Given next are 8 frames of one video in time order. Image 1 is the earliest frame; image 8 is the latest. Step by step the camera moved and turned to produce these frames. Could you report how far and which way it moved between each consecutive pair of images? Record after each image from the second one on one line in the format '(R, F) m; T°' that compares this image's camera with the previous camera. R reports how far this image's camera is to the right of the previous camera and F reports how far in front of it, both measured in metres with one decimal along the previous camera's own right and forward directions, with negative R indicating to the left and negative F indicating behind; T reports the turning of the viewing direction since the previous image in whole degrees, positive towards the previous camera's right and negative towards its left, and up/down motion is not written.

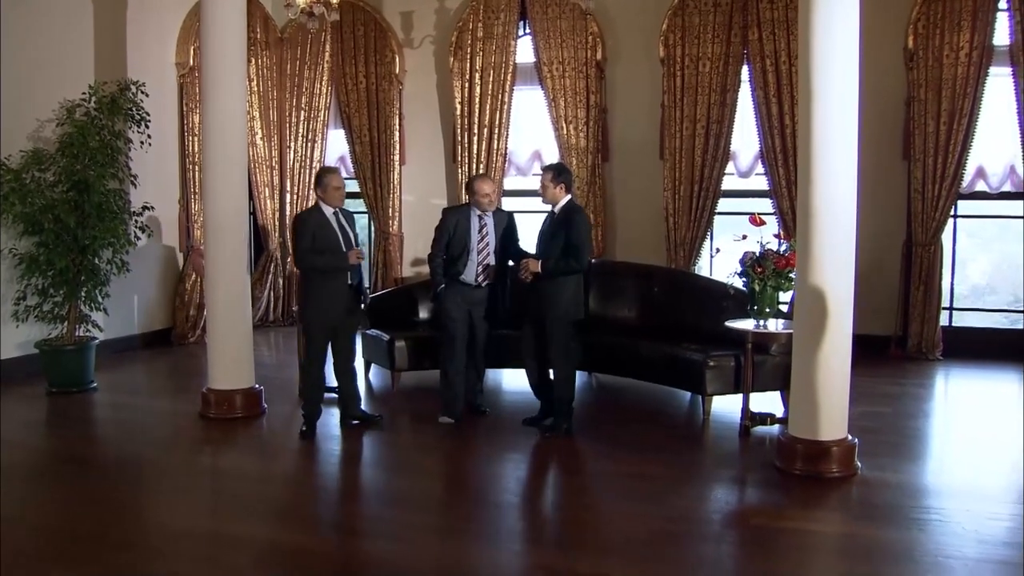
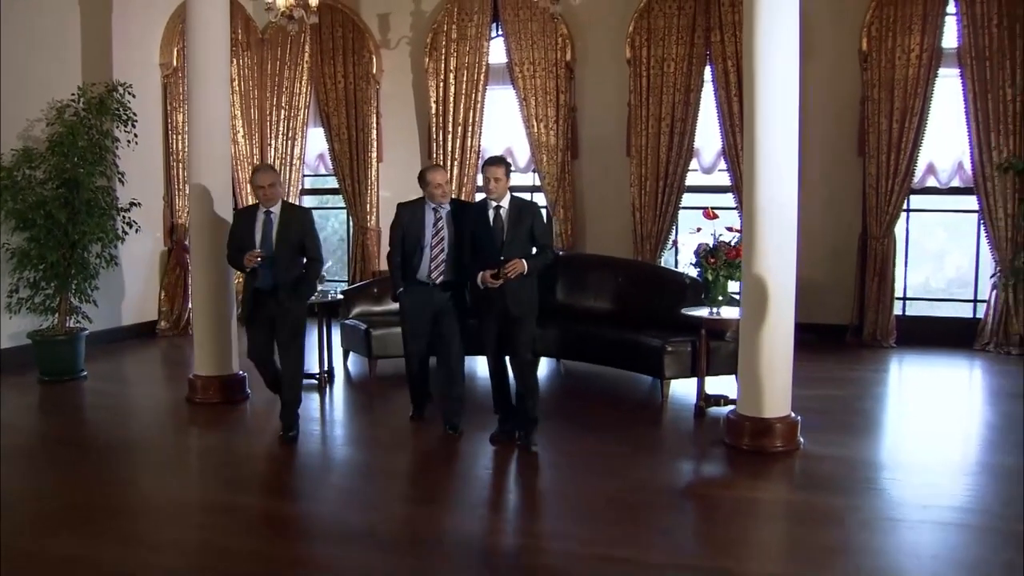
(+0.1, -0.3) m; +1°
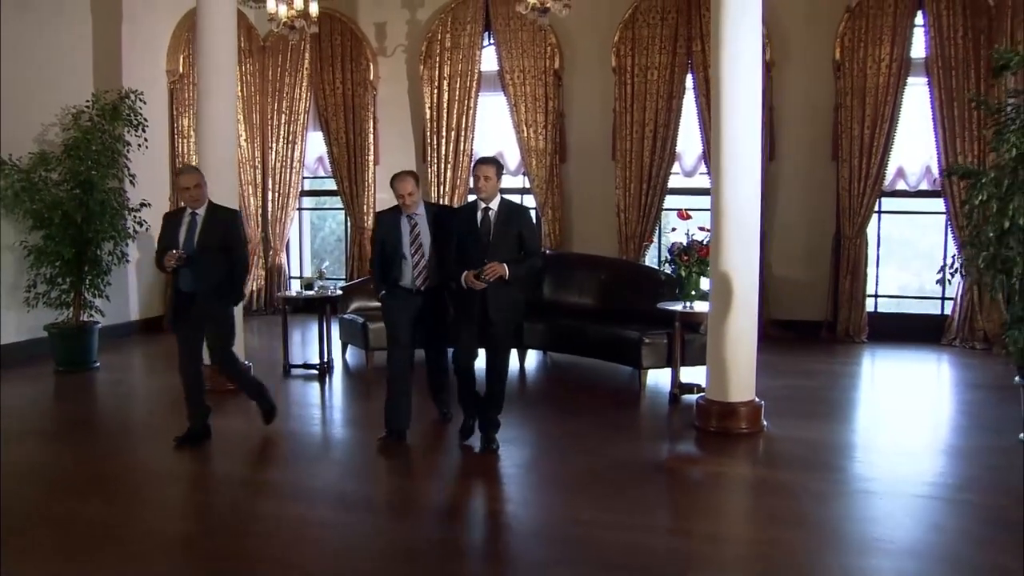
(0.0, -0.4) m; 0°
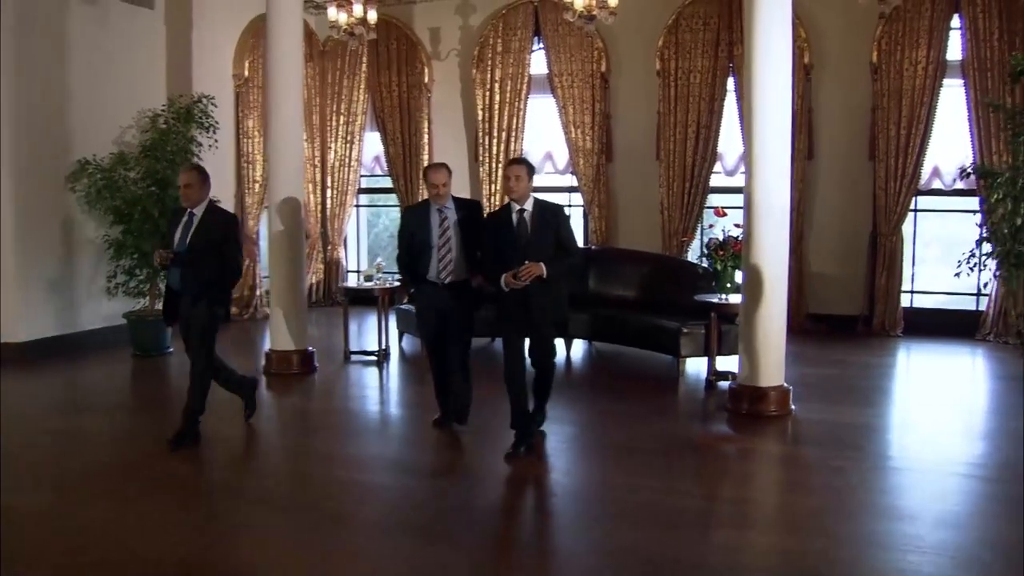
(0.0, -0.4) m; -2°
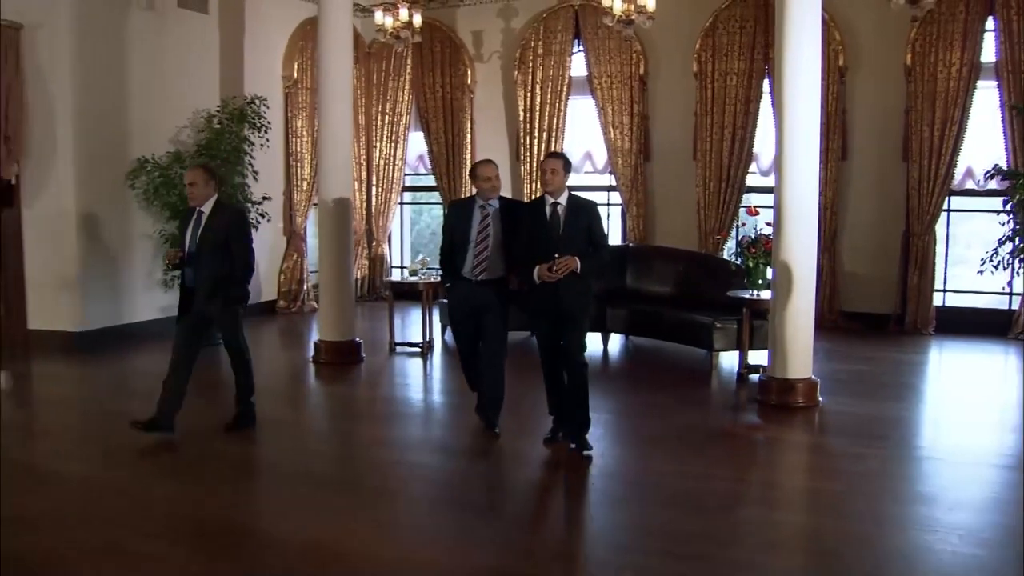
(0.0, -0.2) m; -2°
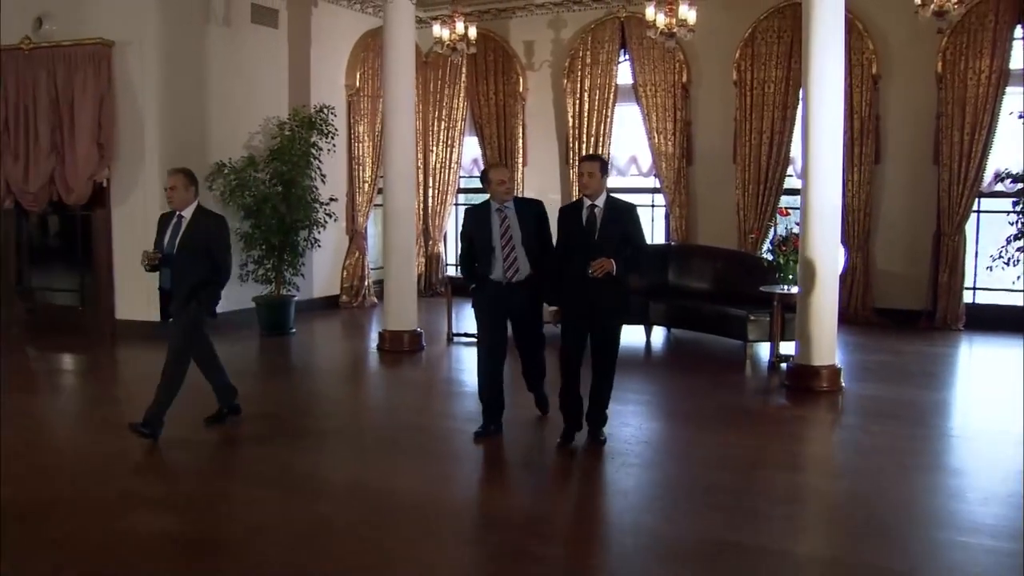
(0.0, -0.5) m; -2°
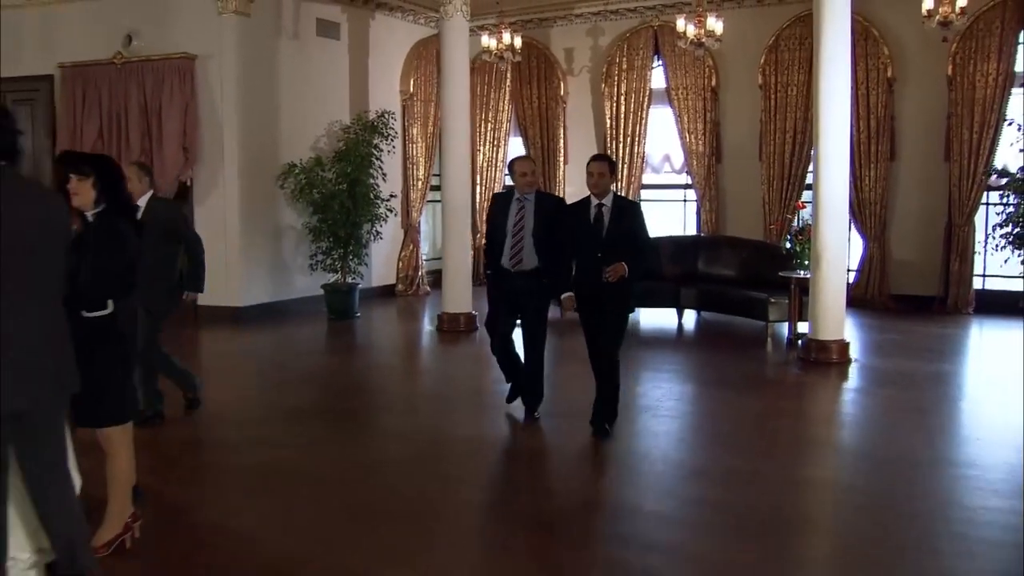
(-0.1, -0.8) m; -2°
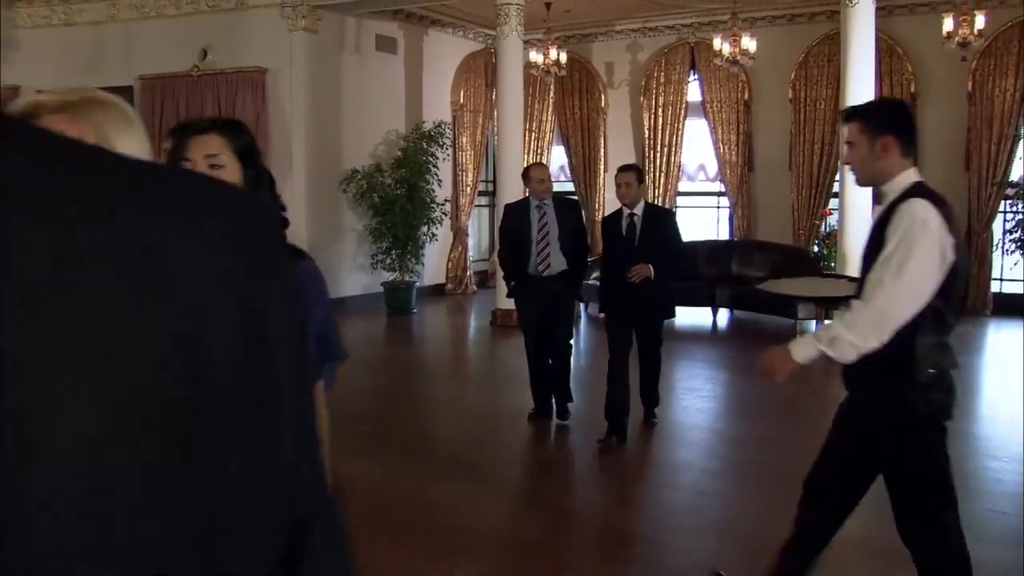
(-0.2, -0.7) m; -1°
